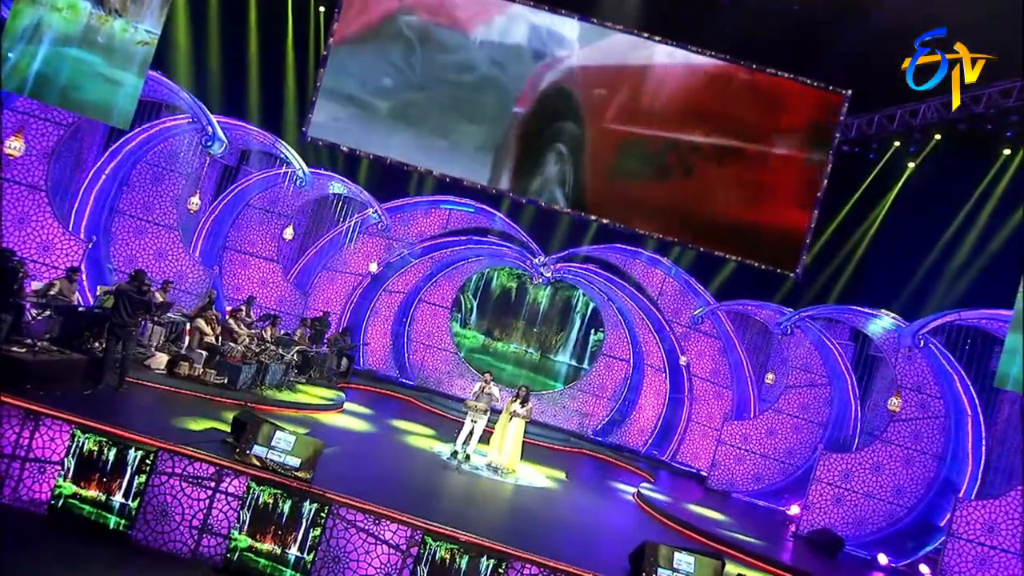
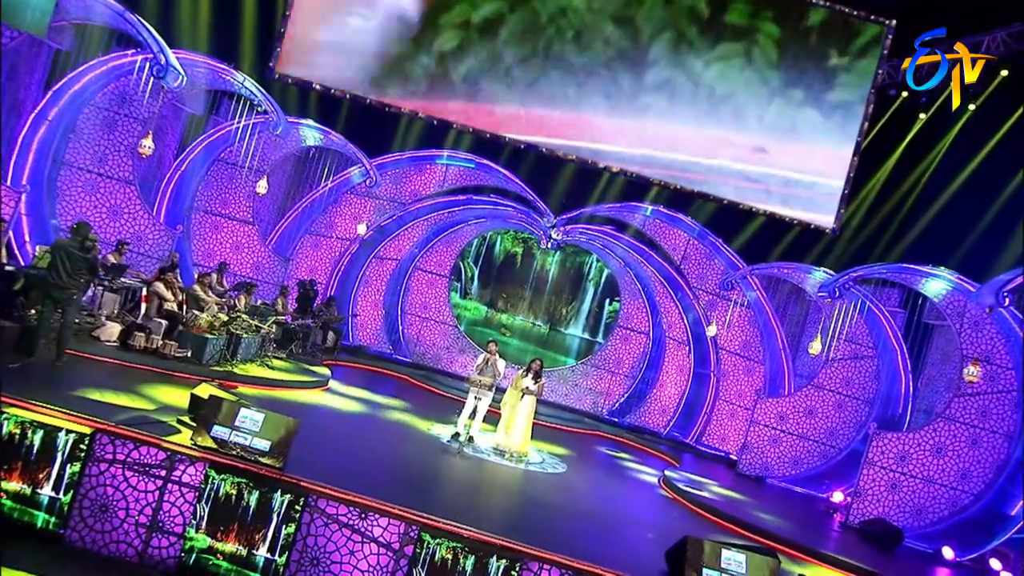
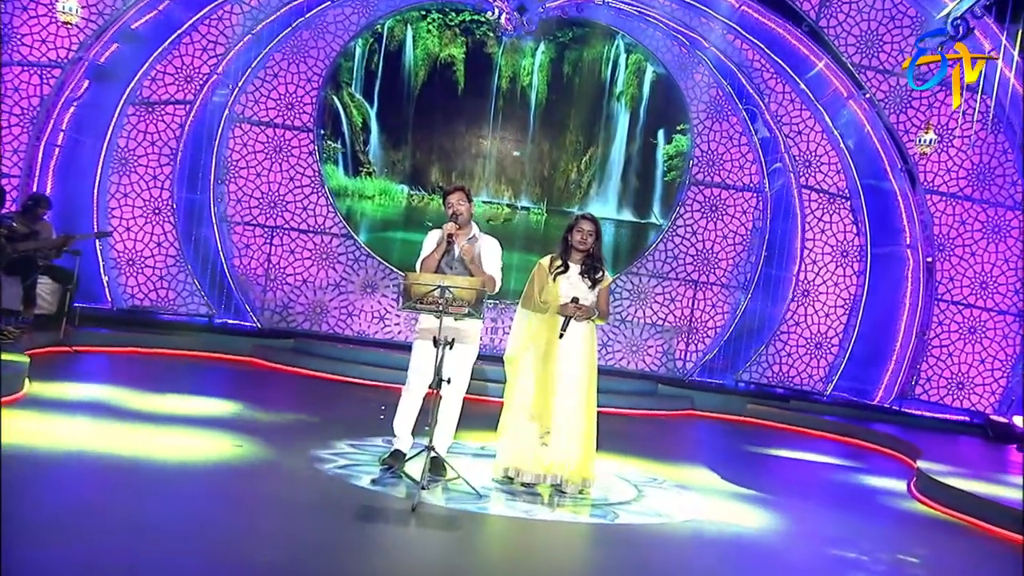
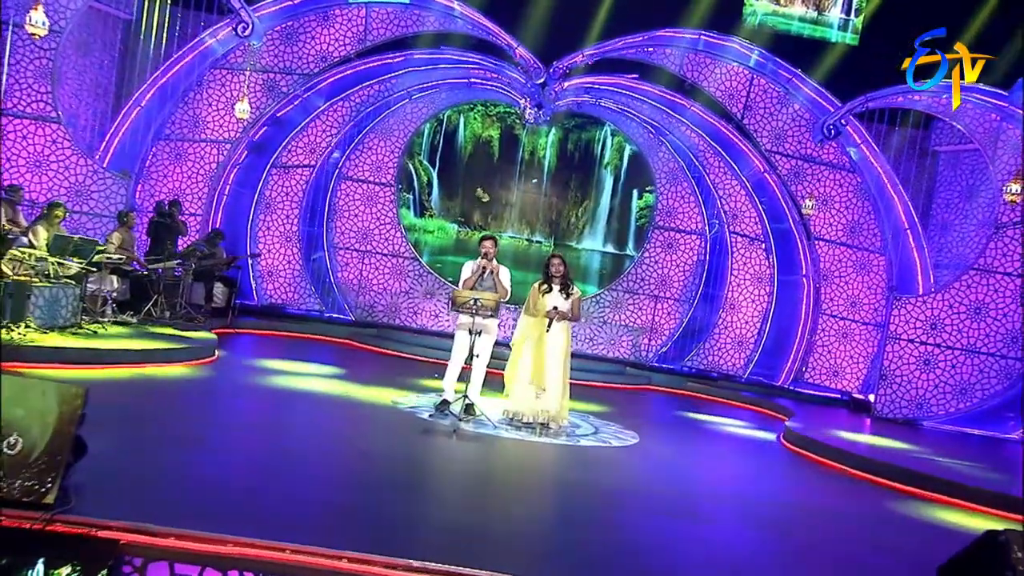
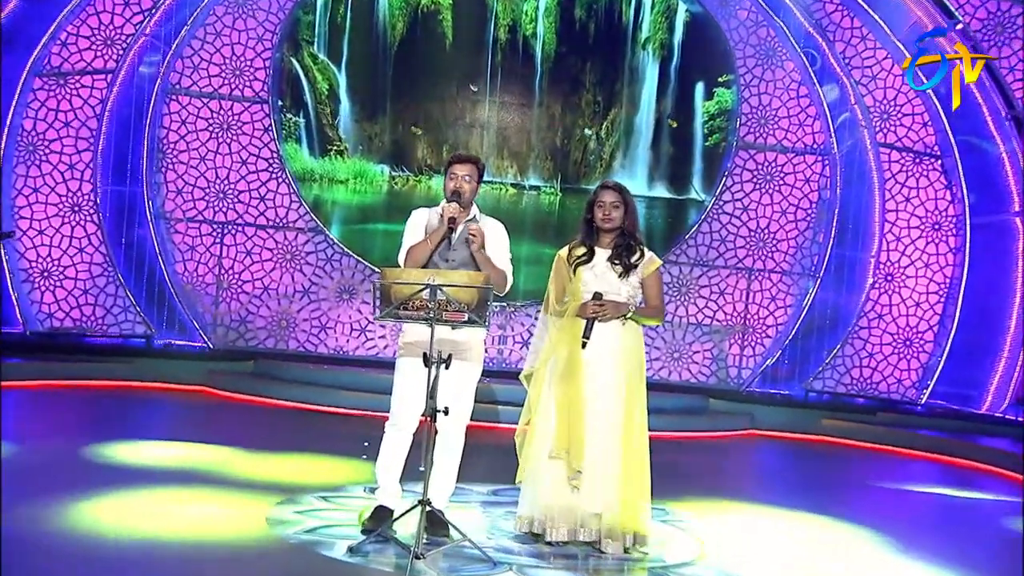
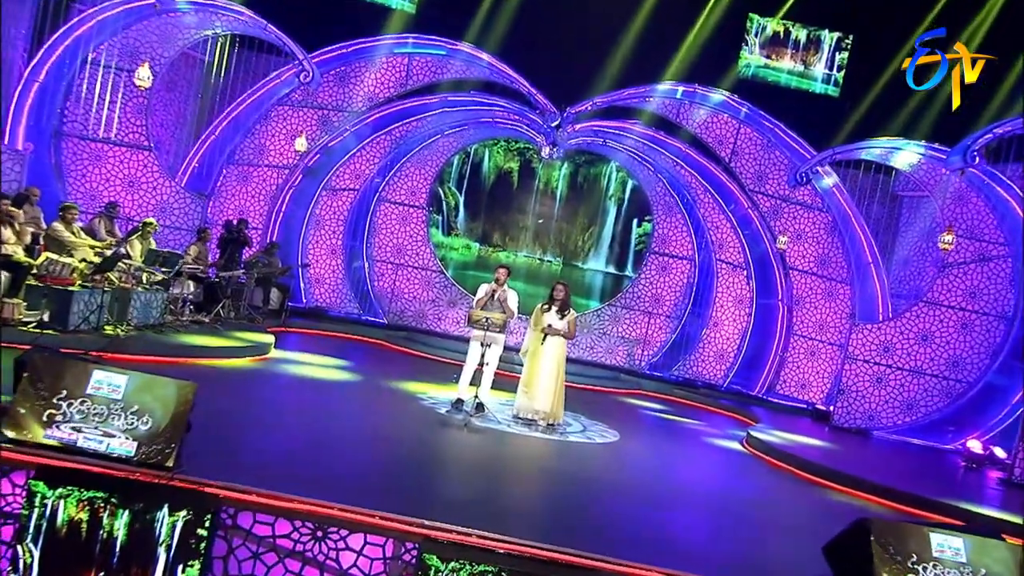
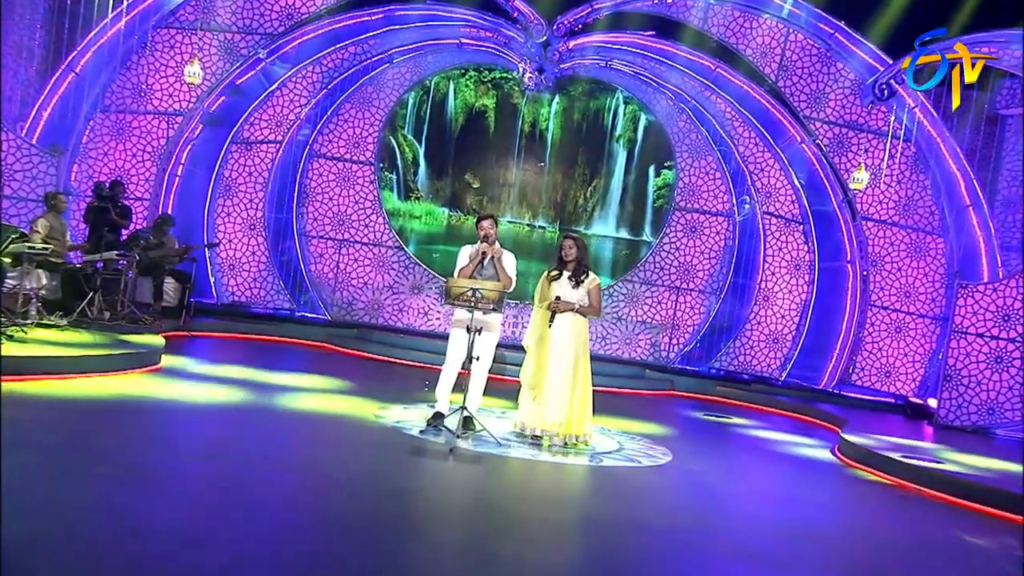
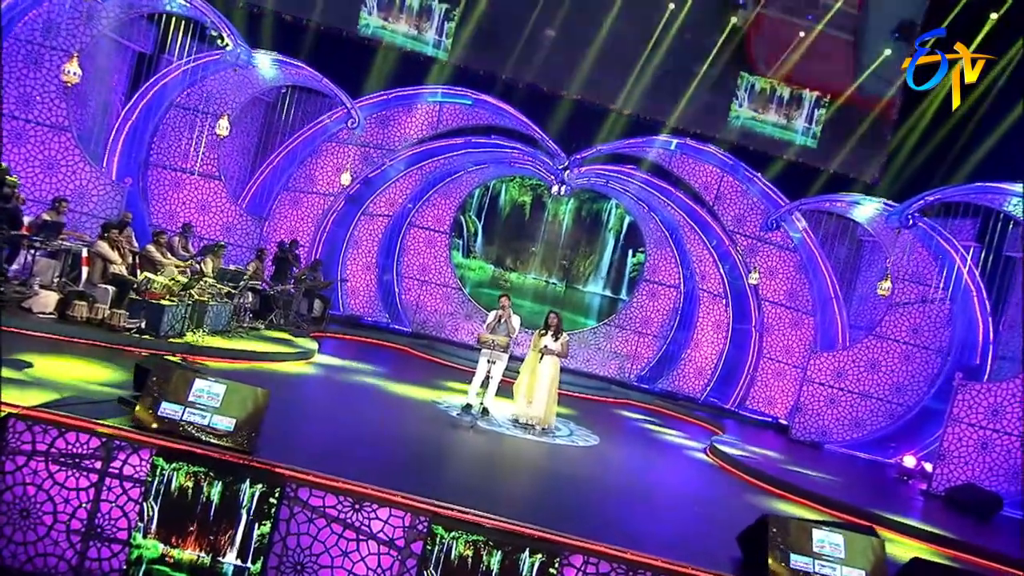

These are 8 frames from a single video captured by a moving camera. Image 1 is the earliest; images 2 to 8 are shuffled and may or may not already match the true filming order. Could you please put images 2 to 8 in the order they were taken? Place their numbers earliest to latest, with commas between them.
2, 8, 6, 4, 7, 3, 5
